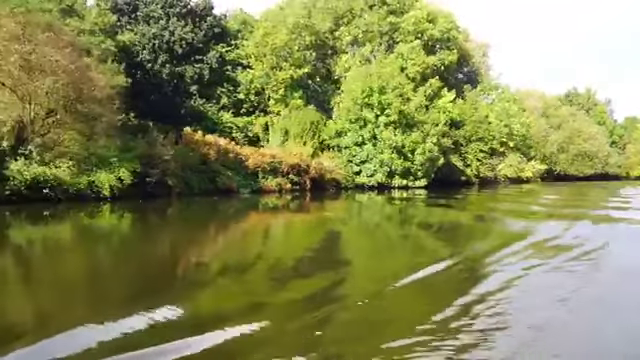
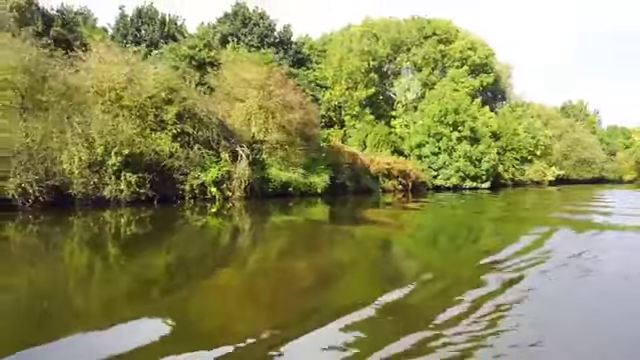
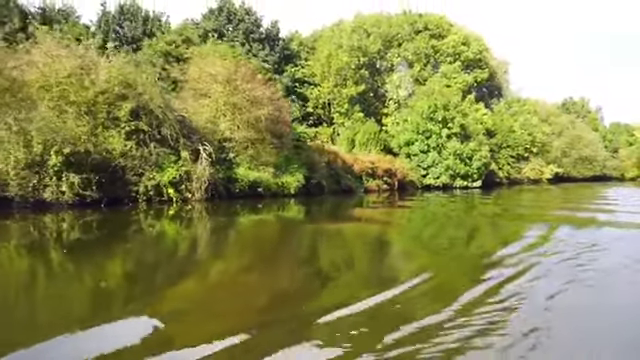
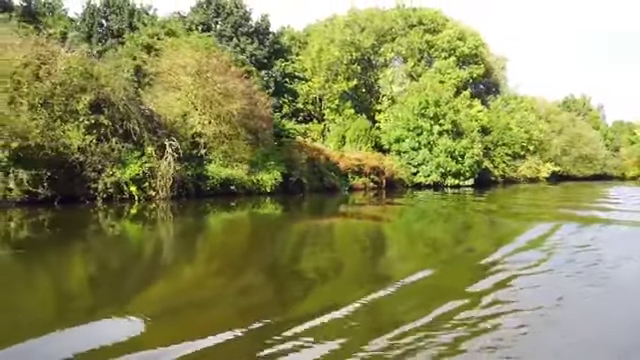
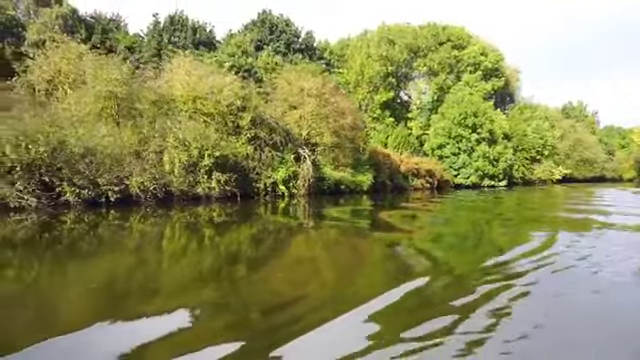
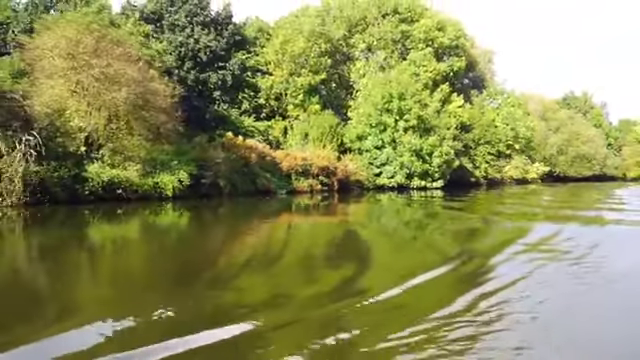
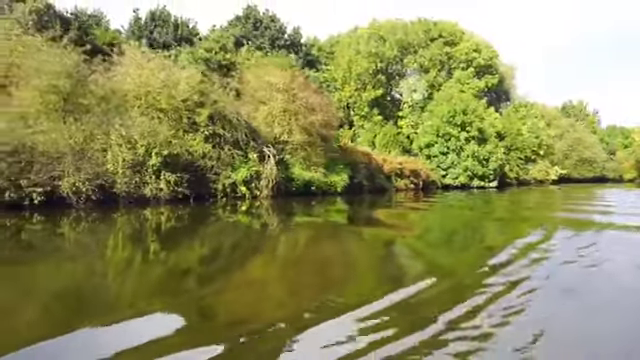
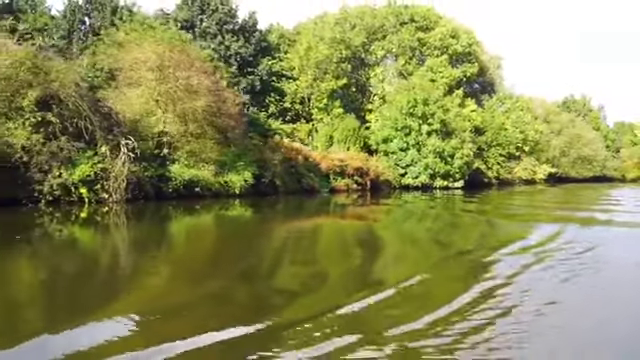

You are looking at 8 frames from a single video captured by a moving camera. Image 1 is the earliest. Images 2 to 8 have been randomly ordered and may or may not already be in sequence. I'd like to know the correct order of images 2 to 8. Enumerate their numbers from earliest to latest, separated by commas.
6, 8, 4, 3, 2, 7, 5
